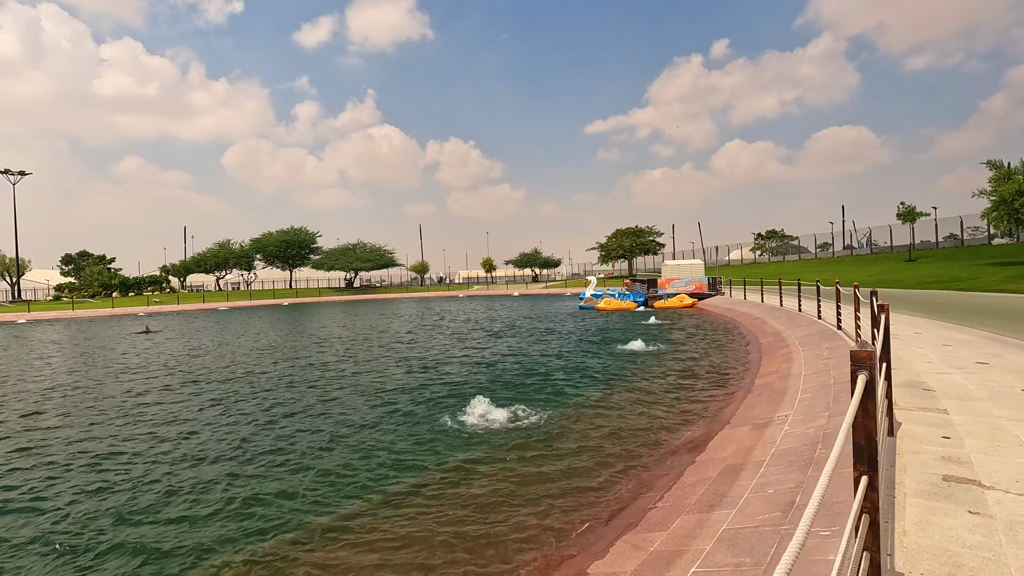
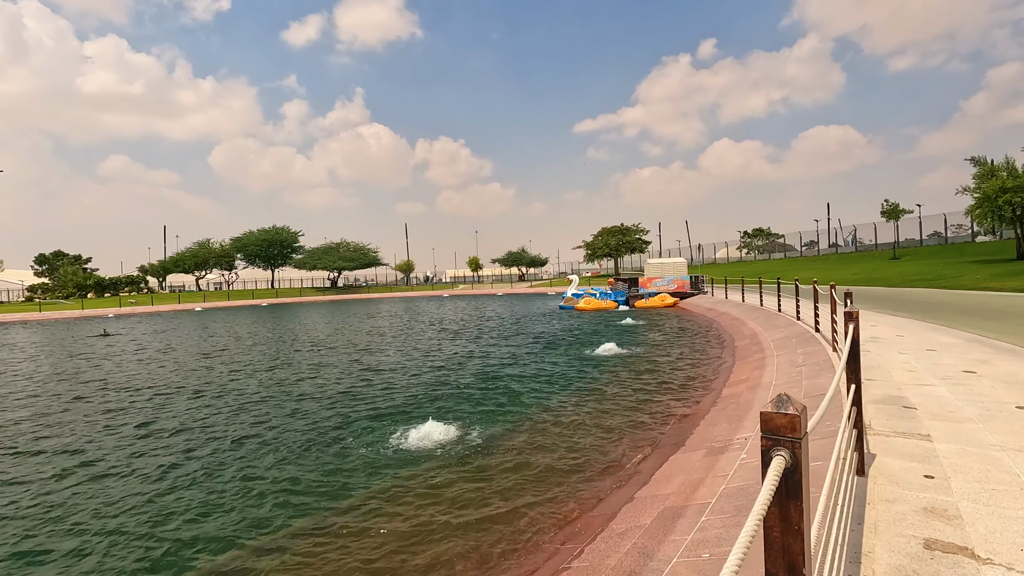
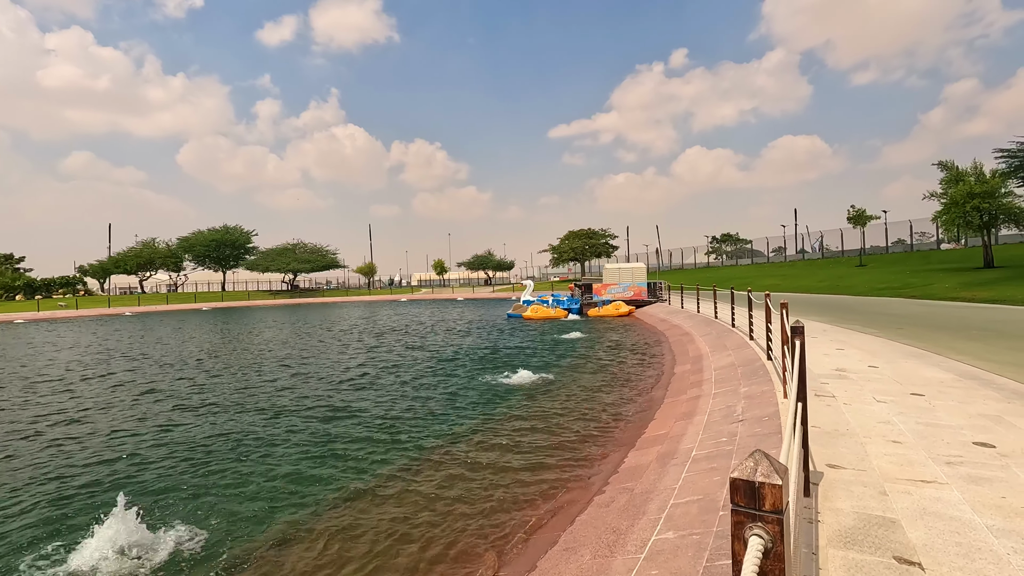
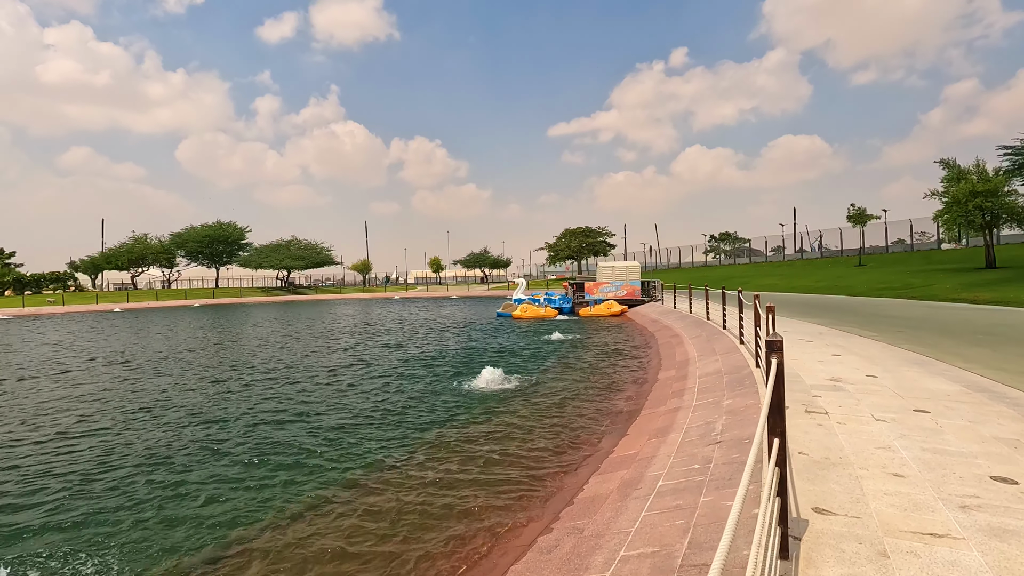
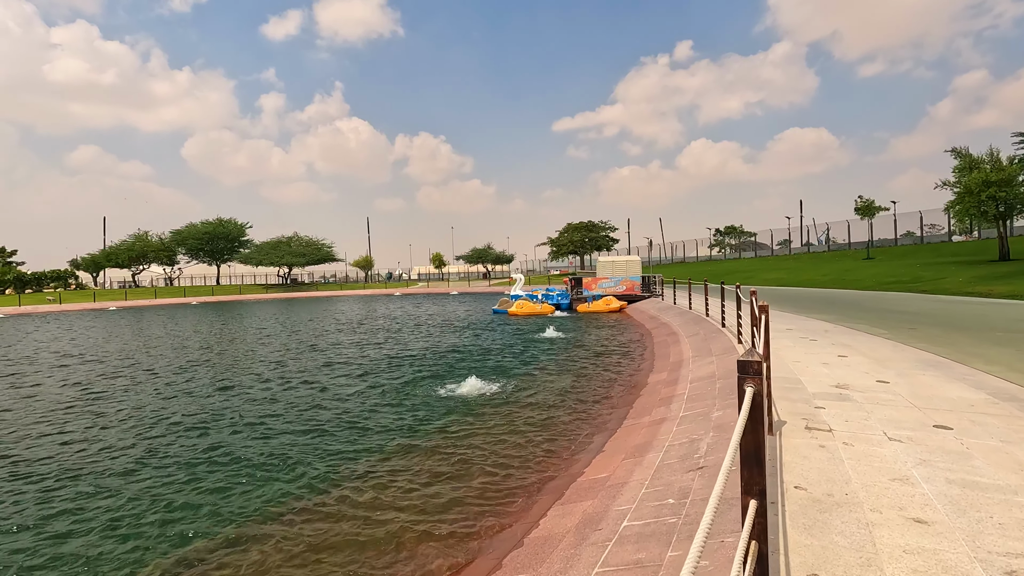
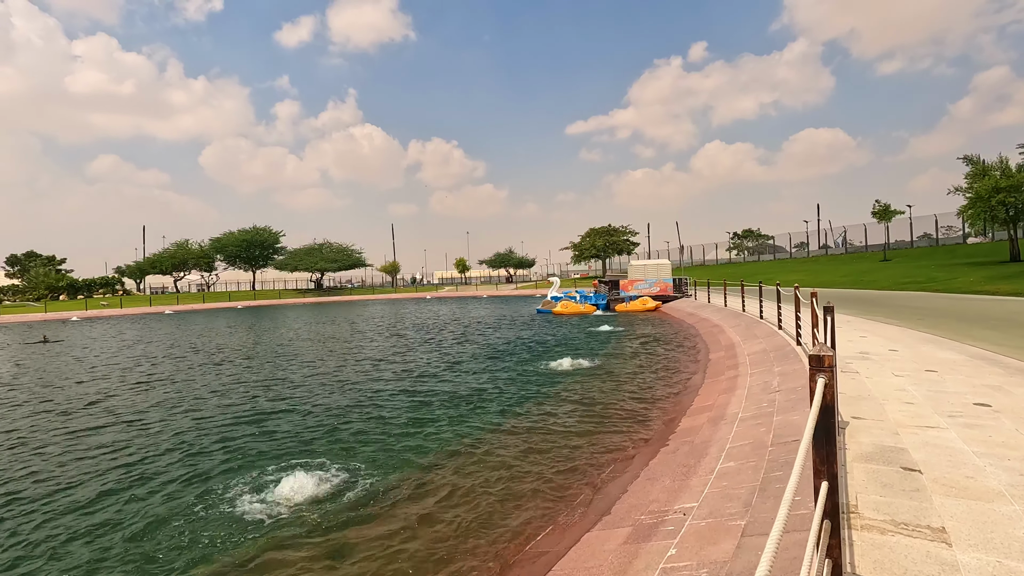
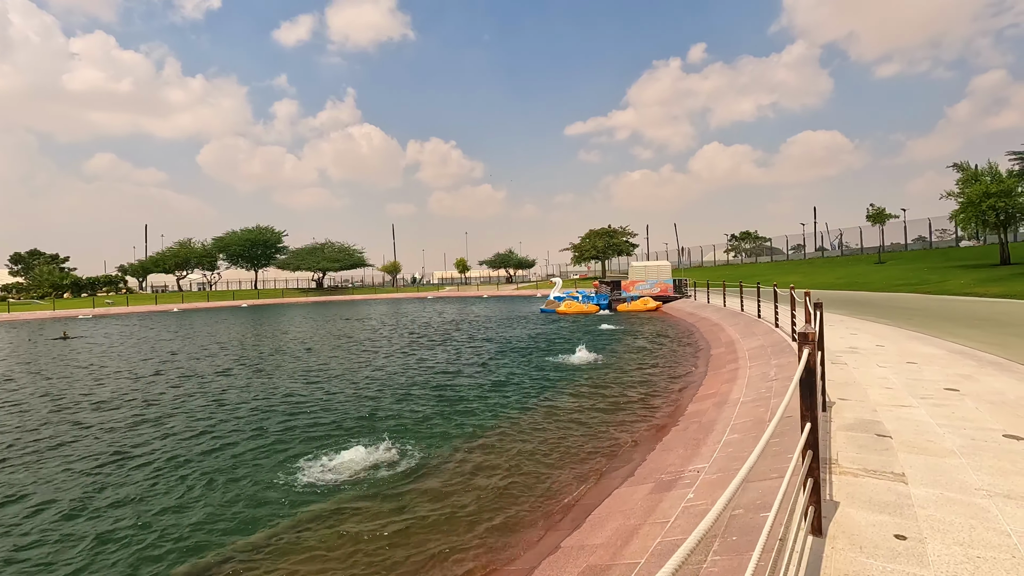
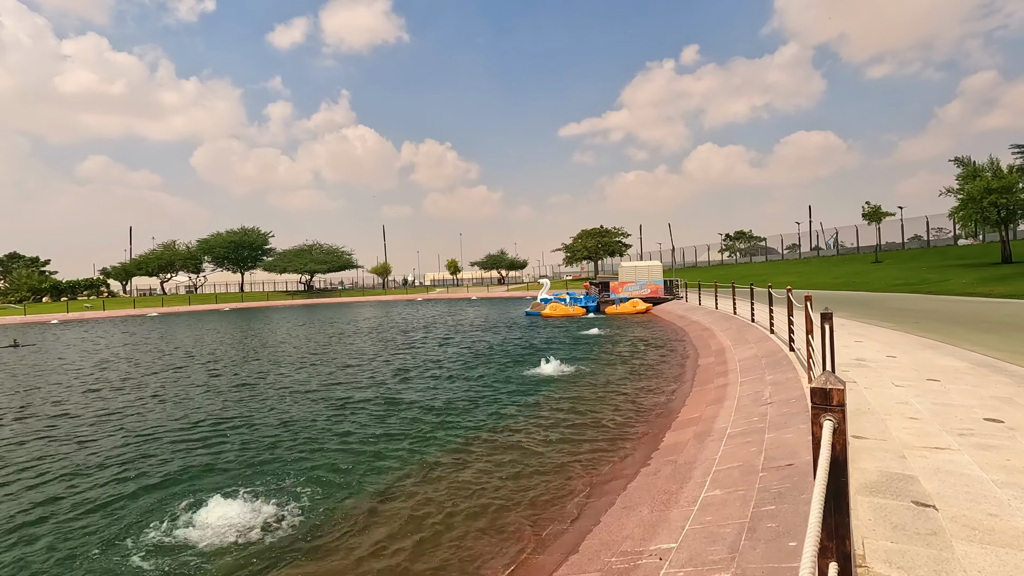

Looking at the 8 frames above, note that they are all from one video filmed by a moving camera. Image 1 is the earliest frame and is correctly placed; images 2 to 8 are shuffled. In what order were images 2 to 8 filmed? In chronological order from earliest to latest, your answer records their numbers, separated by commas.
2, 7, 6, 8, 3, 4, 5
